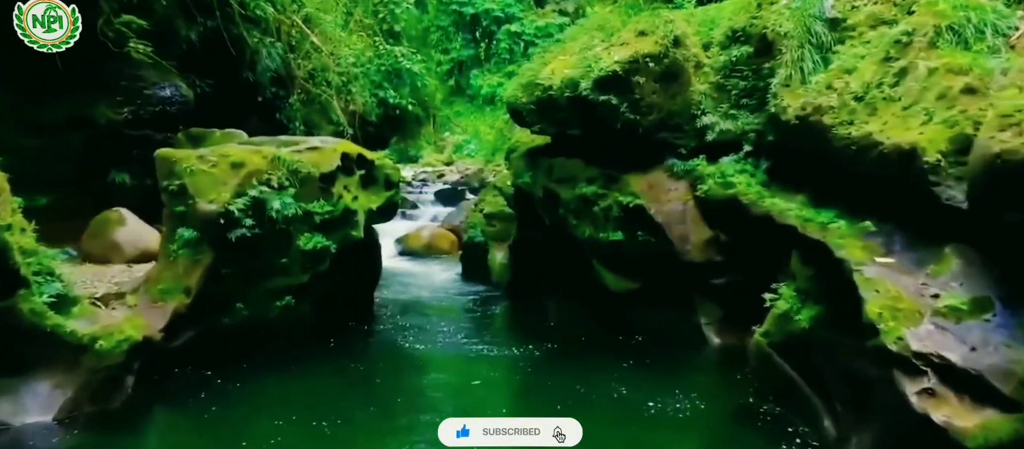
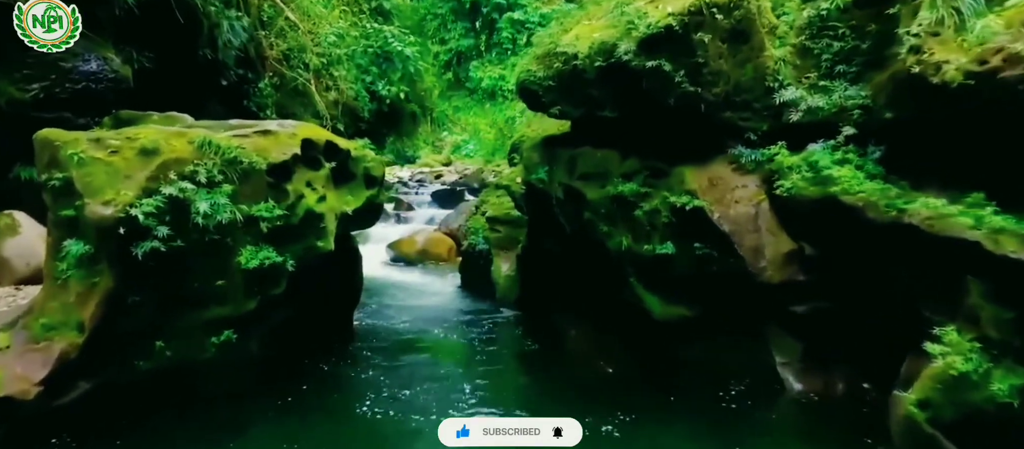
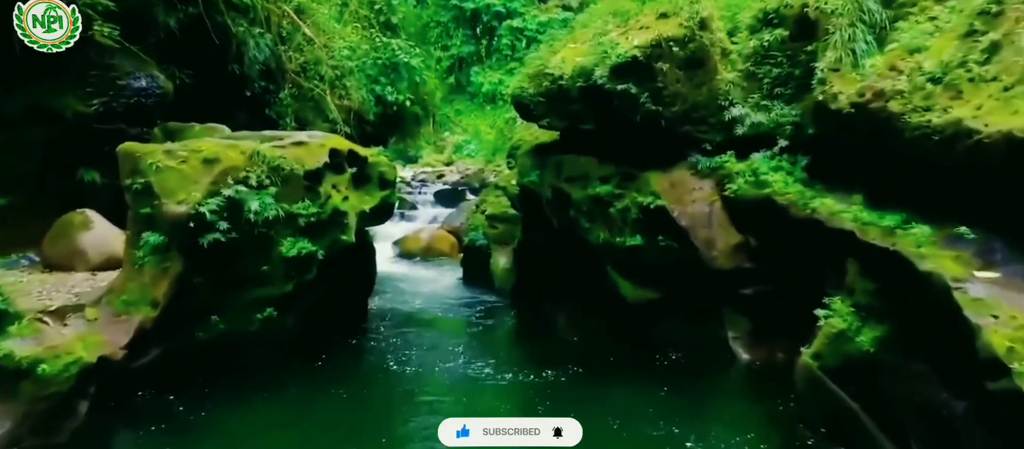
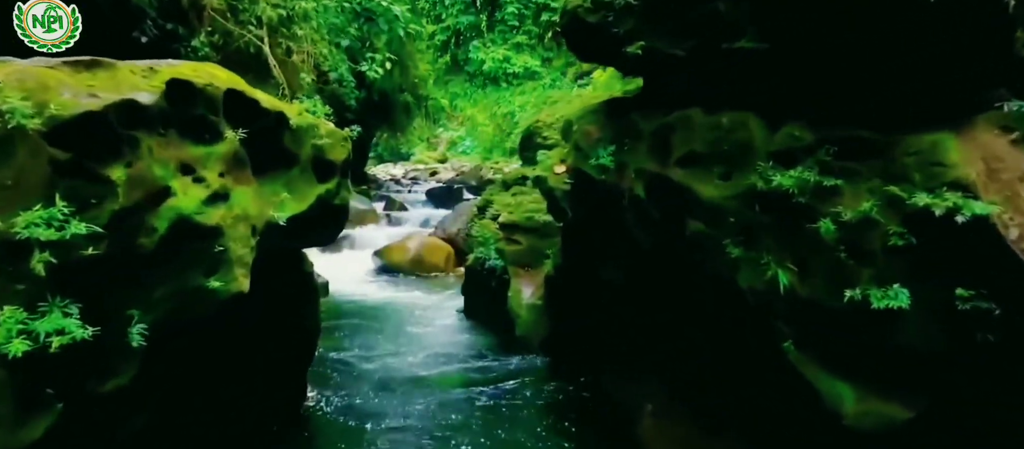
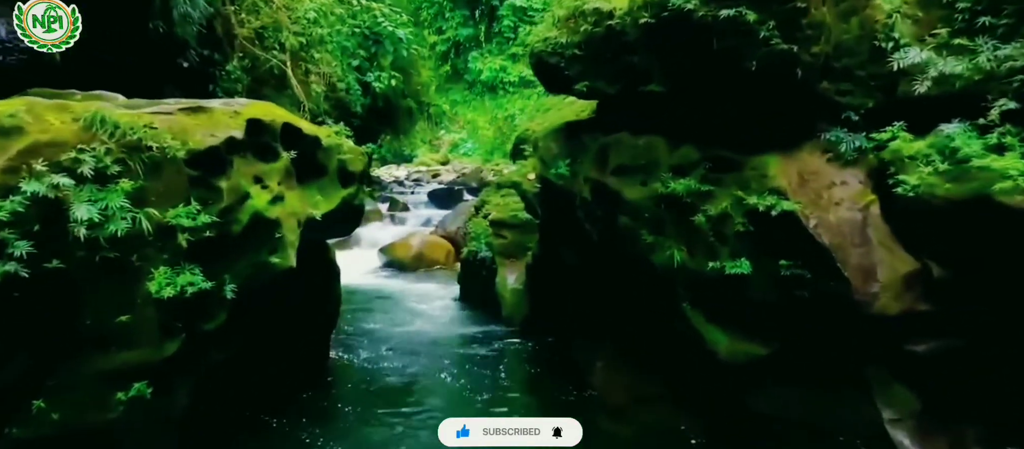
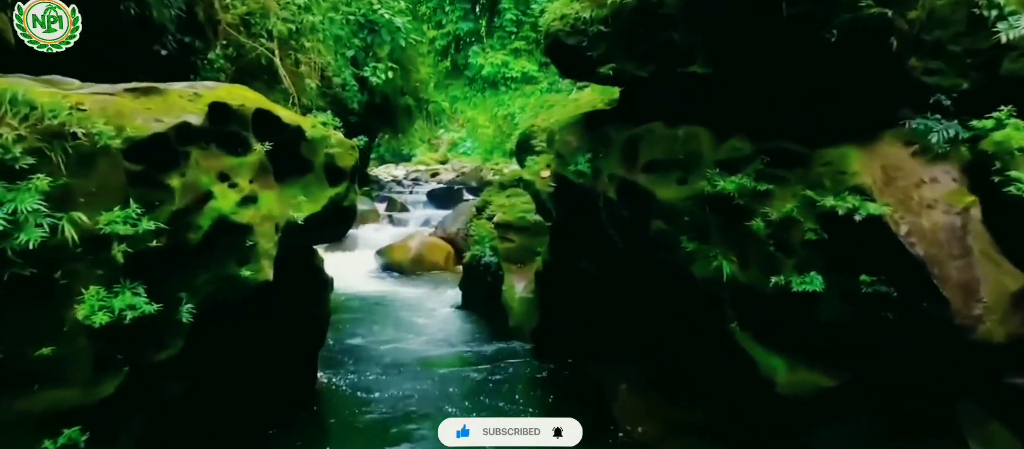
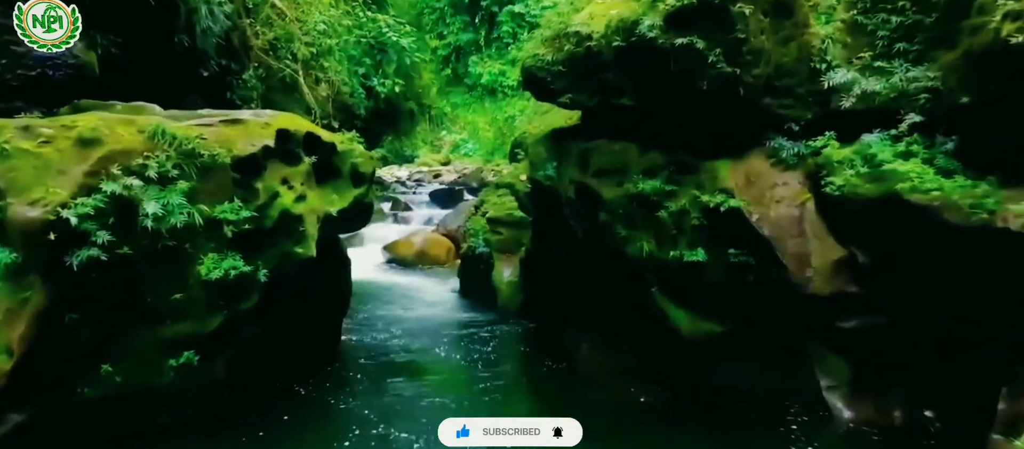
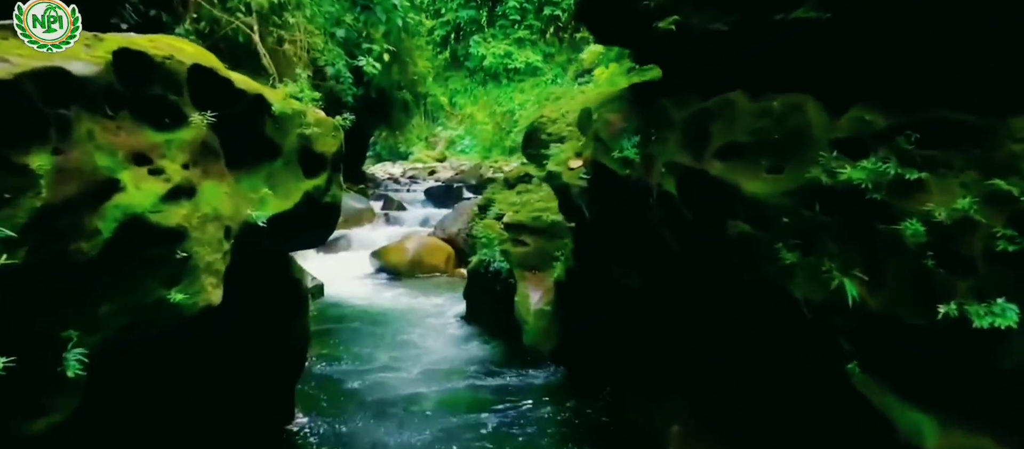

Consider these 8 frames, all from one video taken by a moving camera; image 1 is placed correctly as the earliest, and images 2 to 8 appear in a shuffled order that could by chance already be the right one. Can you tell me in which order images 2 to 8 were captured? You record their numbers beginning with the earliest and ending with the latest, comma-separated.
3, 2, 7, 5, 6, 4, 8
